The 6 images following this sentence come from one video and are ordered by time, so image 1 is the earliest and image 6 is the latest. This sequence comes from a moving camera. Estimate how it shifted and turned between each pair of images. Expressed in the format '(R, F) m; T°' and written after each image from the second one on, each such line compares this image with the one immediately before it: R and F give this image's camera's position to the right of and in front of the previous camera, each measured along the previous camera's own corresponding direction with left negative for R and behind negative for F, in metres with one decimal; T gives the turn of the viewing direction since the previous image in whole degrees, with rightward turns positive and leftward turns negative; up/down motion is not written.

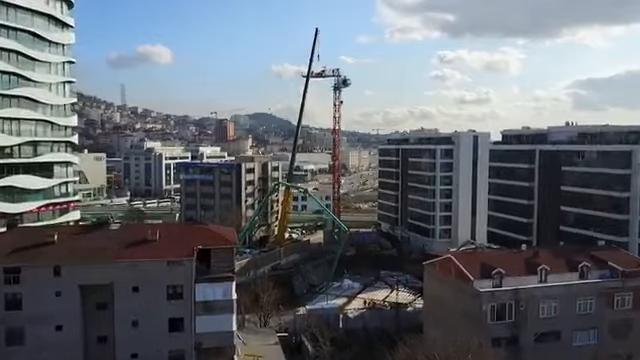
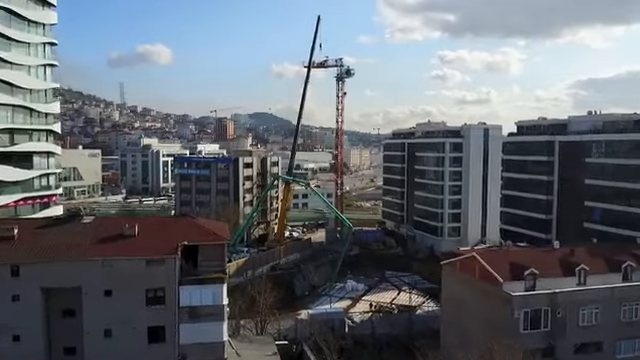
(-0.2, +3.1) m; 0°
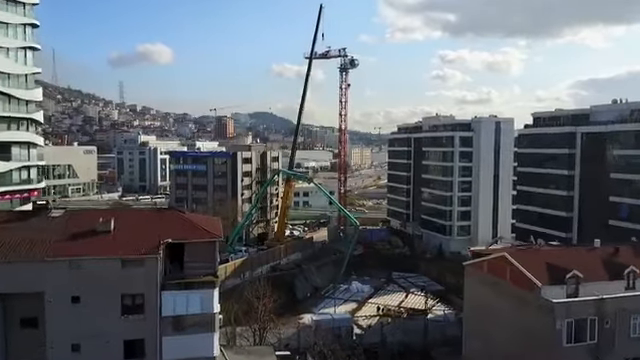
(-0.2, +2.8) m; 0°
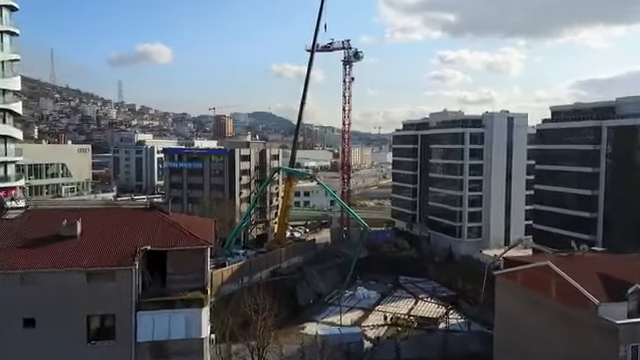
(-0.3, +2.8) m; 0°
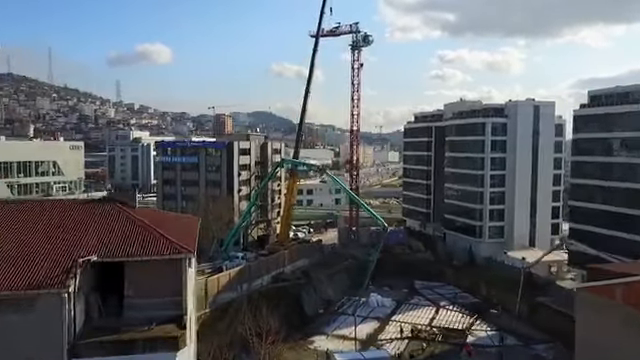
(-0.6, +4.4) m; 0°
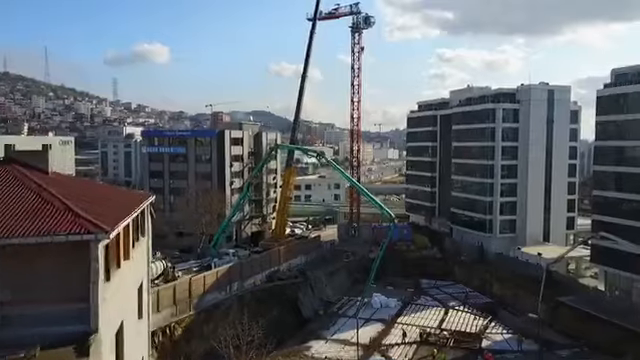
(+0.1, +3.2) m; 0°
